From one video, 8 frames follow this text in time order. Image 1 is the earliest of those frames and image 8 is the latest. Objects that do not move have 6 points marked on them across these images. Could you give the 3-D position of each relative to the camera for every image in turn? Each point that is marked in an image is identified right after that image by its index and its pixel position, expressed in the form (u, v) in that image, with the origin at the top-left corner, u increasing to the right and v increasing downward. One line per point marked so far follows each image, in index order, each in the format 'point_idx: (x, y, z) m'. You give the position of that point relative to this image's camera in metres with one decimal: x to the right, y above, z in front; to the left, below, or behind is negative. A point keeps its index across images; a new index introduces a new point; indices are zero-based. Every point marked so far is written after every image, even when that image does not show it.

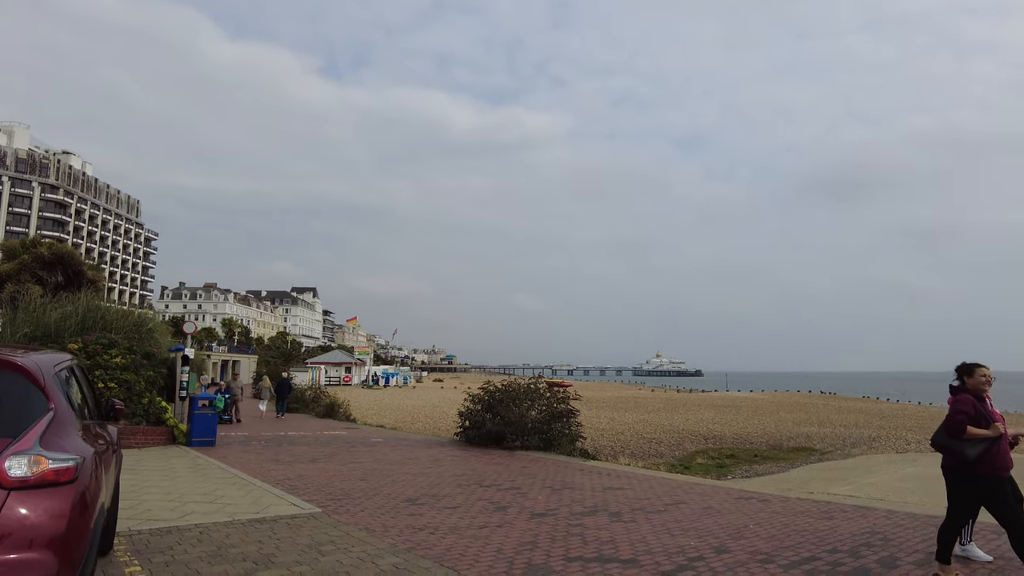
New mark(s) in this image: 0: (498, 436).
0: (-0.3, -3.2, +14.1) m
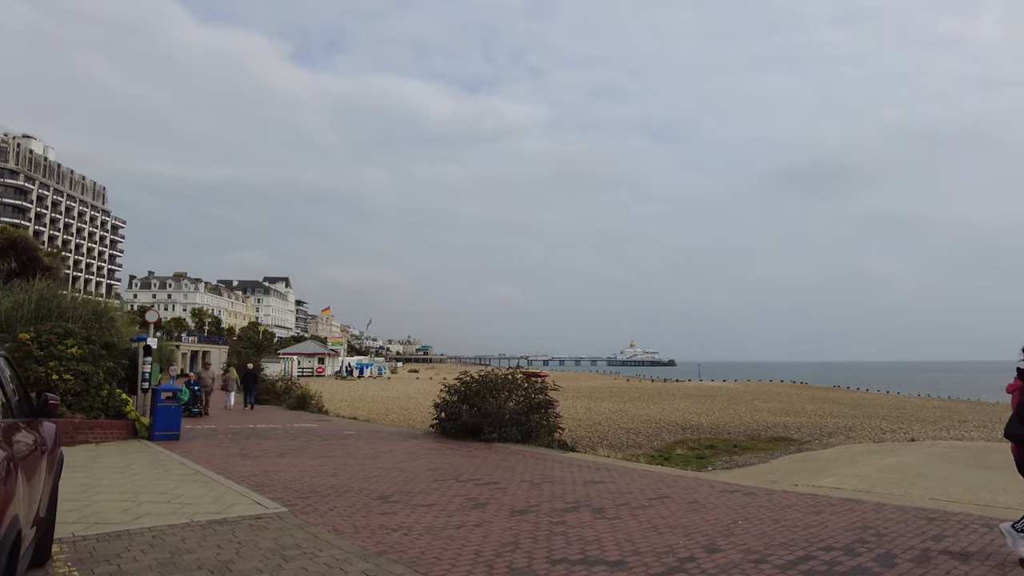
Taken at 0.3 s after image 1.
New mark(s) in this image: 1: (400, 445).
0: (-0.7, -2.9, +13.7) m
1: (-2.0, -2.9, +12.0) m
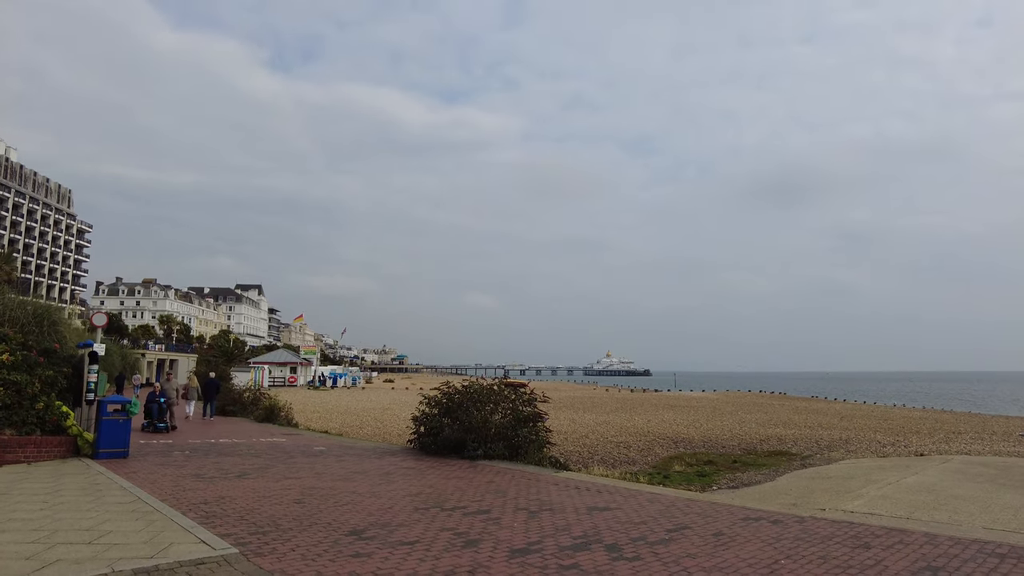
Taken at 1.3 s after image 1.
0: (-1.0, -3.0, +12.6) m
1: (-2.2, -2.9, +10.9) m
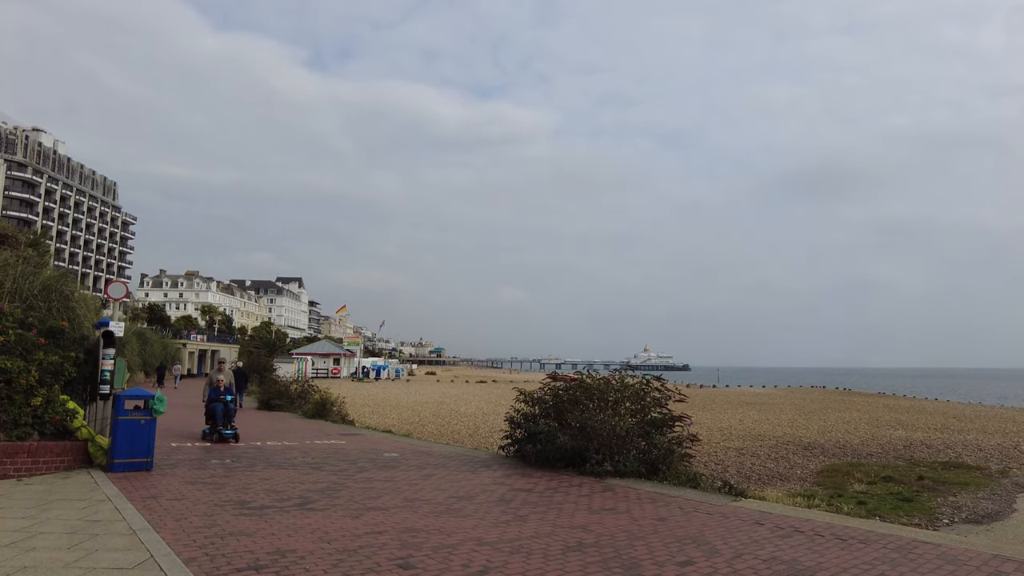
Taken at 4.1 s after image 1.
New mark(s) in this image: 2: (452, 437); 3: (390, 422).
0: (+0.9, -2.4, +9.7) m
1: (-0.4, -2.4, +8.0) m
2: (-1.5, -3.7, +16.4) m
3: (-3.5, -3.9, +19.3) m
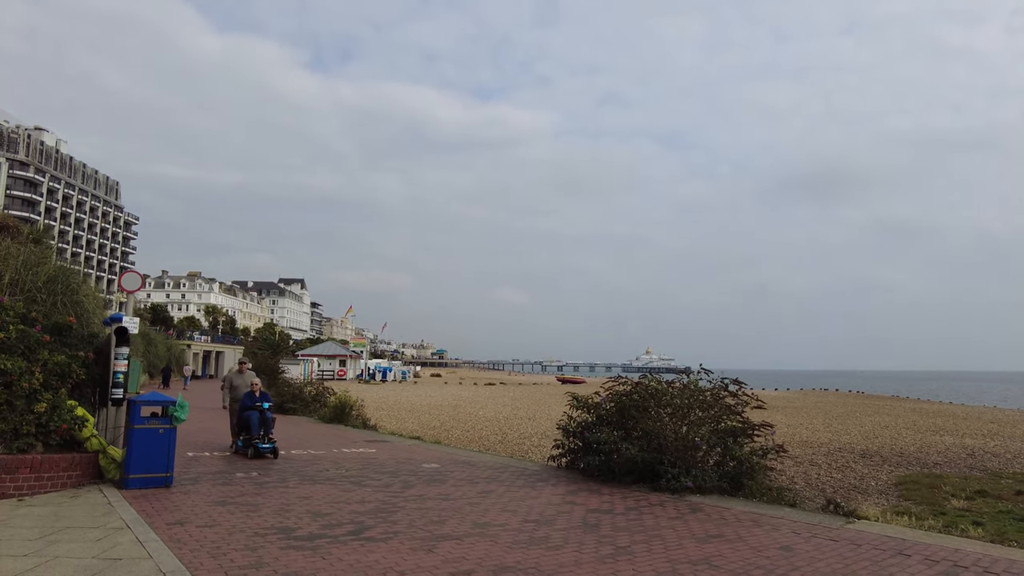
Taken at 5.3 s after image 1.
0: (+1.7, -2.3, +8.6) m
1: (+0.4, -2.3, +7.0) m
2: (-0.7, -3.6, +15.4) m
3: (-2.7, -3.8, +18.3) m
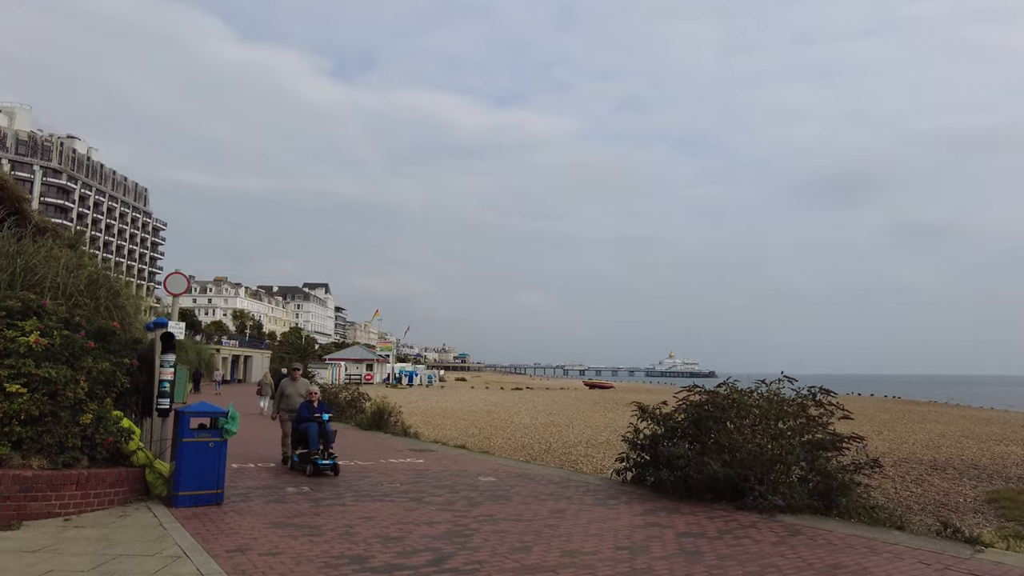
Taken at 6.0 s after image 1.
0: (+2.5, -2.3, +7.9) m
1: (+1.2, -2.3, +6.3) m
2: (+0.4, -3.6, +14.7) m
3: (-1.6, -3.9, +17.7) m
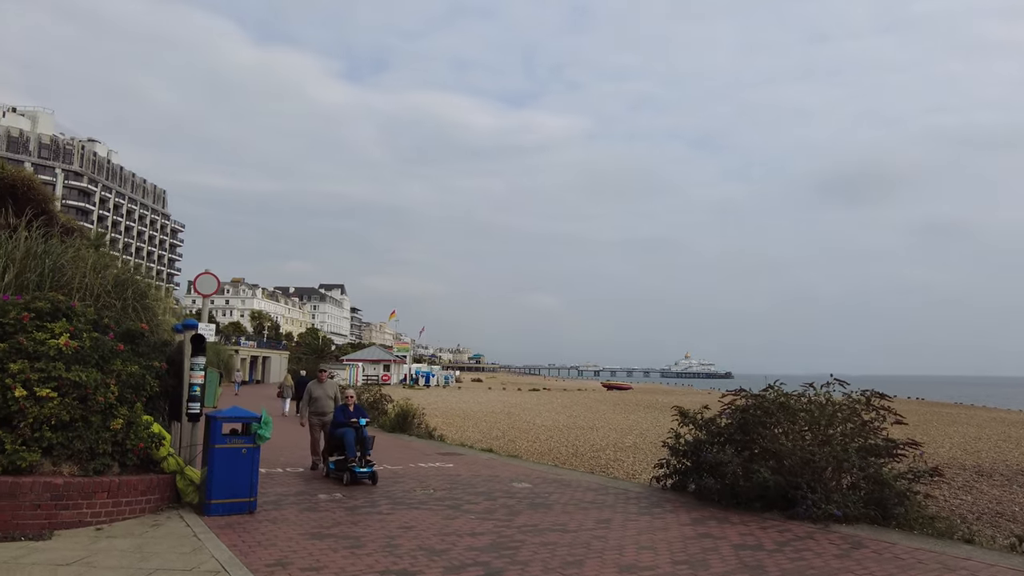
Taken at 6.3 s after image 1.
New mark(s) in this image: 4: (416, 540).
0: (+3.0, -2.3, +7.6) m
1: (+1.6, -2.3, +6.0) m
2: (+1.0, -3.7, +14.4) m
3: (-0.9, -3.9, +17.5) m
4: (-0.8, -2.1, +5.7) m
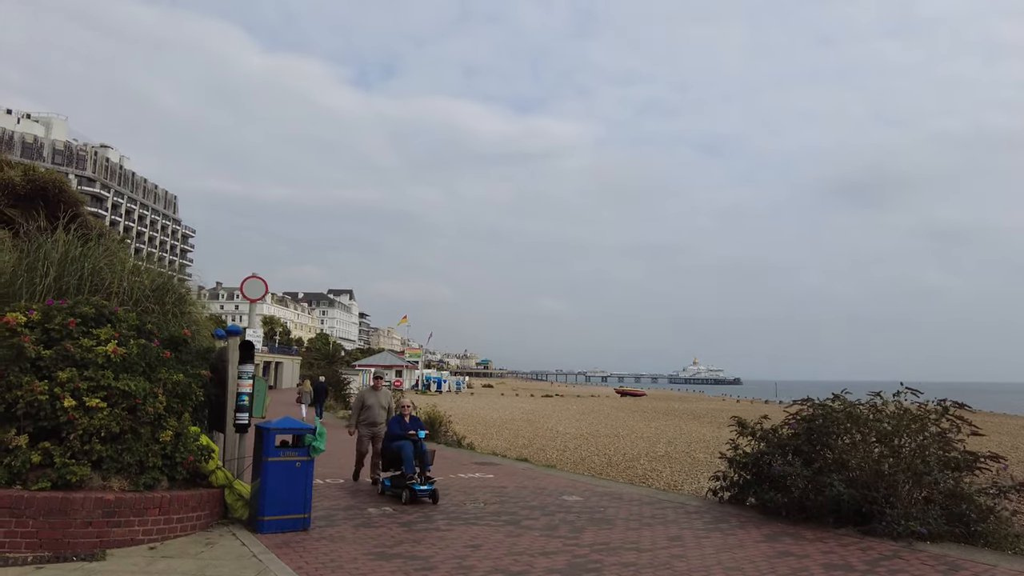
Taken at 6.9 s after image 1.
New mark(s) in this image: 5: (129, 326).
0: (+3.6, -2.4, +7.2) m
1: (+2.2, -2.3, +5.6) m
2: (+1.7, -3.8, +14.1) m
3: (-0.2, -4.0, +17.1) m
4: (-0.2, -2.2, +5.3) m
5: (-3.6, -0.4, +6.3) m
